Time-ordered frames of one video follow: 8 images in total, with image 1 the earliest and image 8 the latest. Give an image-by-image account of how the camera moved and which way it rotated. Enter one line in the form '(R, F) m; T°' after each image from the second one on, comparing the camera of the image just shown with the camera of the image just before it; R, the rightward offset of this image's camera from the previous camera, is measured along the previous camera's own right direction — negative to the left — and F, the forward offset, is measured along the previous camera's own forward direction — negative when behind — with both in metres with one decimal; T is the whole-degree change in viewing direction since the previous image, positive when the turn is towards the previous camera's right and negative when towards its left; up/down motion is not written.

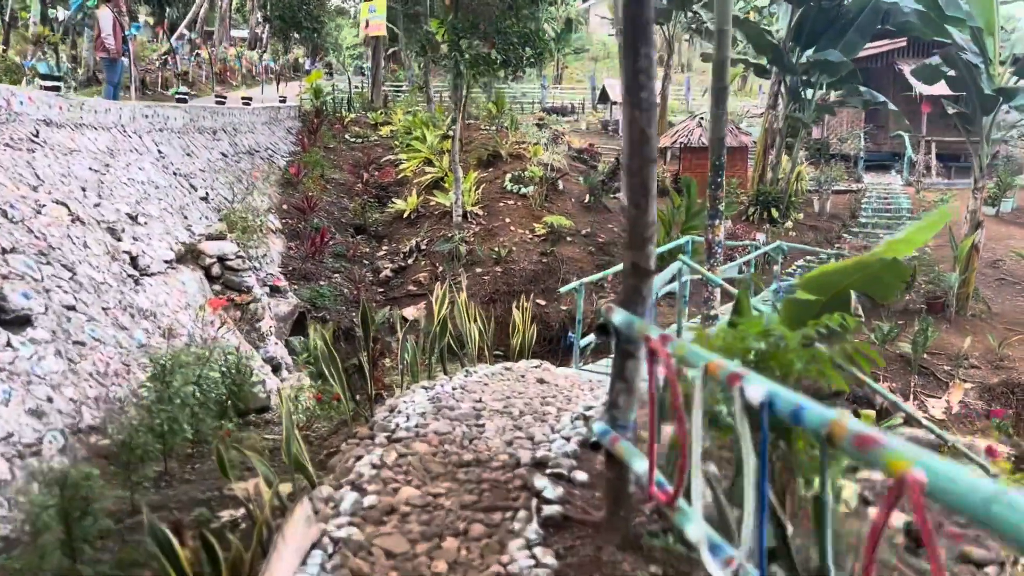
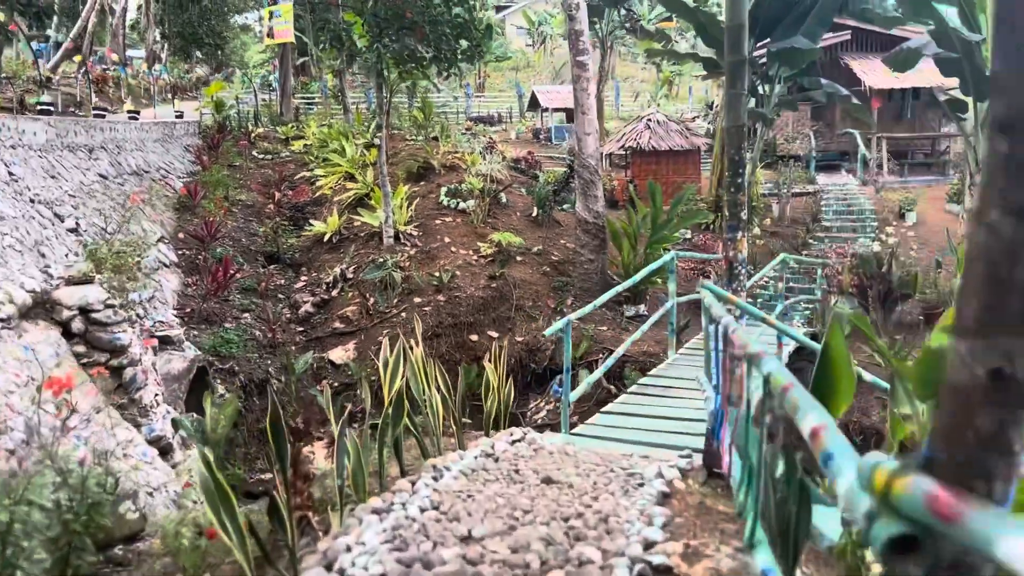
(-0.2, +1.3) m; +5°
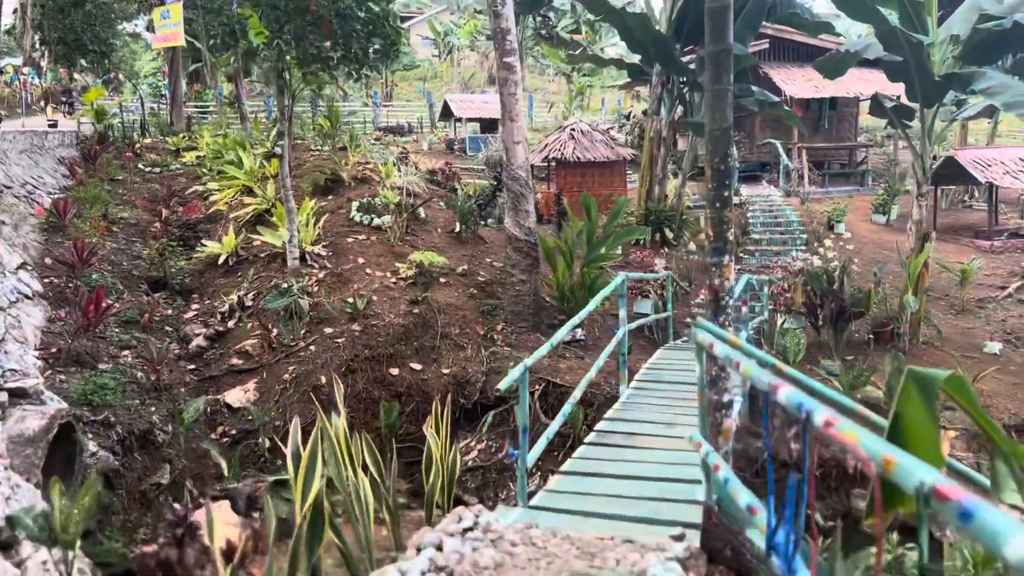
(-0.1, +0.8) m; +6°
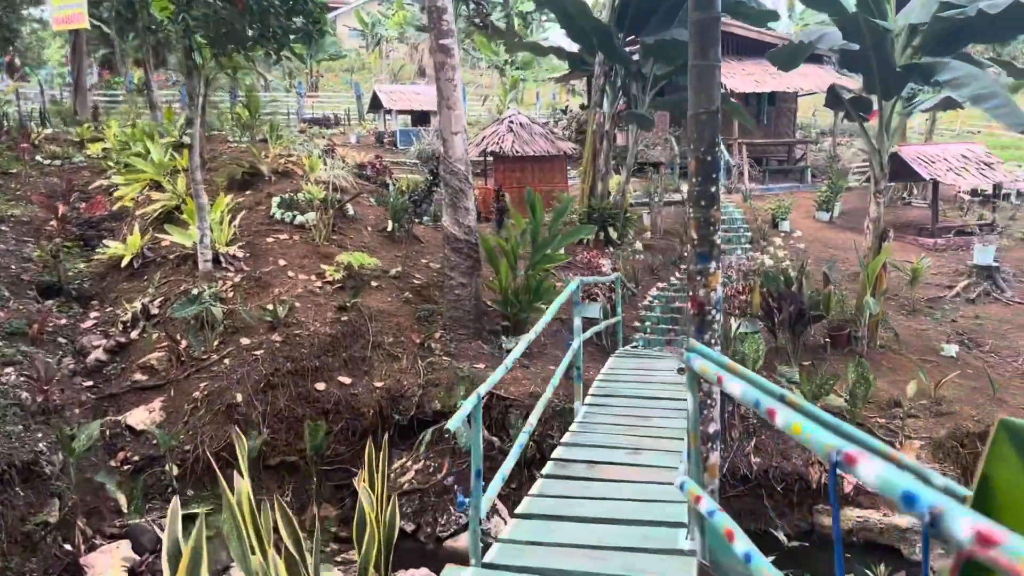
(-0.1, +0.6) m; +5°
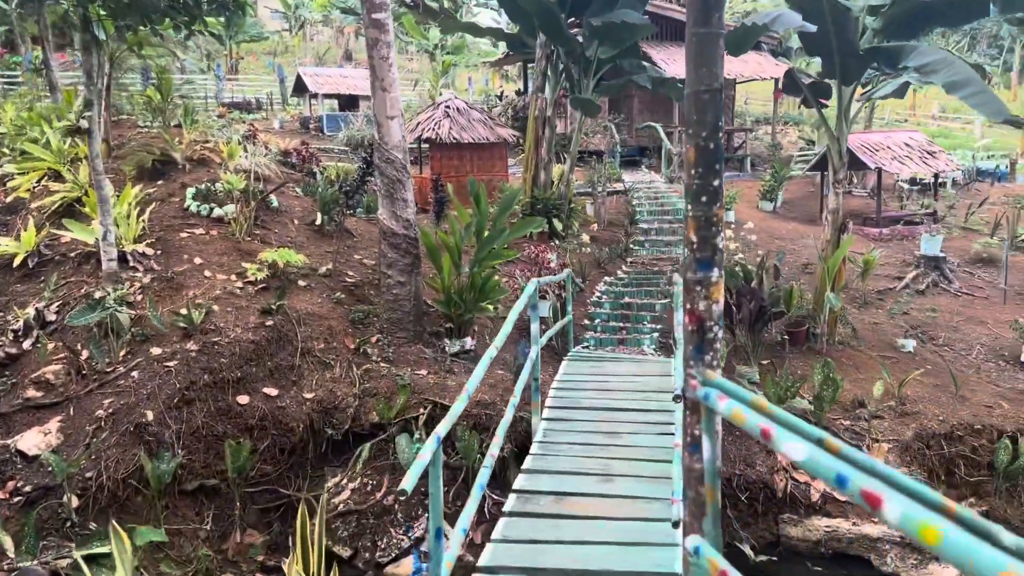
(-0.1, +0.5) m; +5°
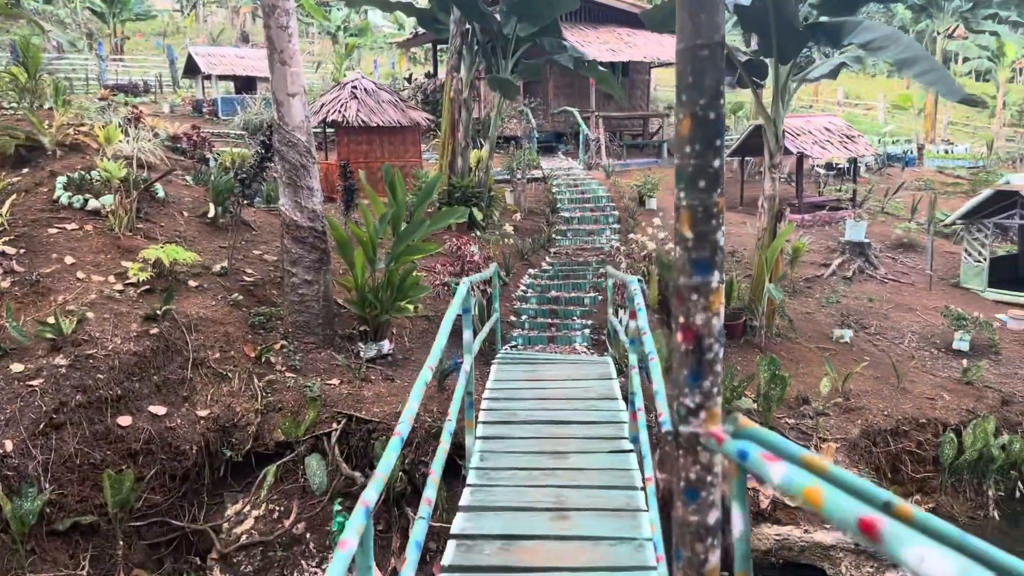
(-0.1, +0.6) m; +6°
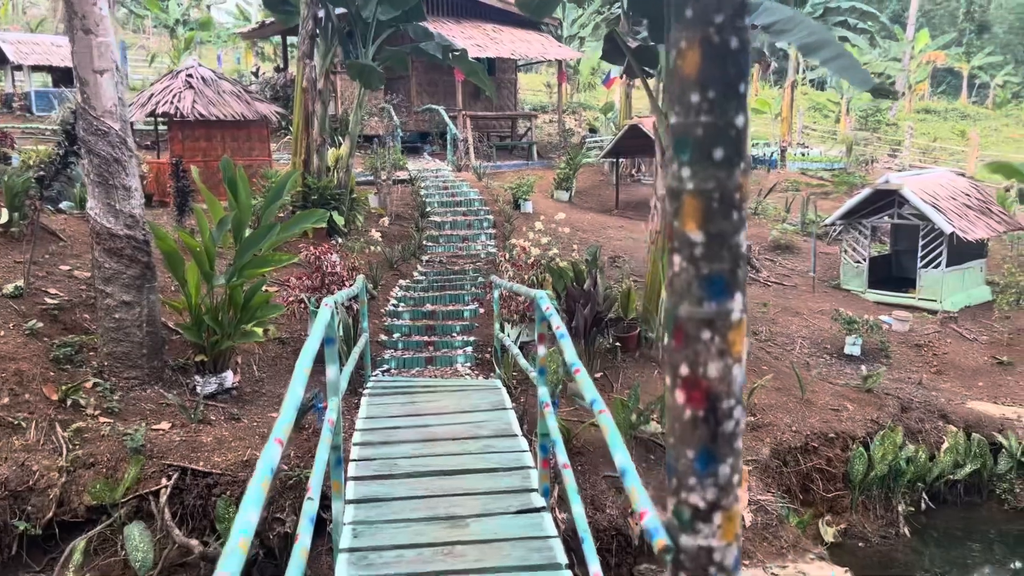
(-0.1, +0.8) m; +9°
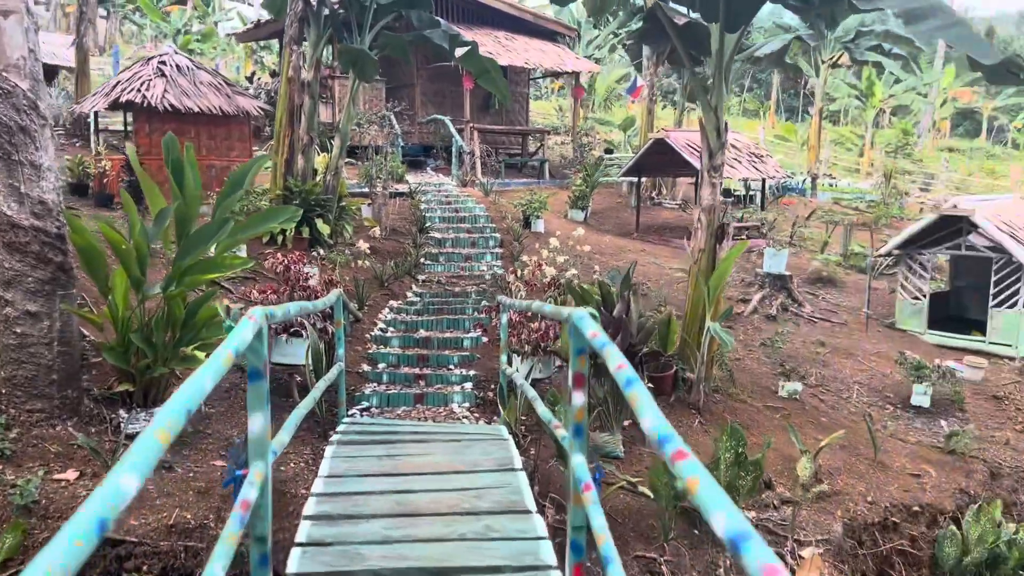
(-0.1, +1.0) m; 0°
